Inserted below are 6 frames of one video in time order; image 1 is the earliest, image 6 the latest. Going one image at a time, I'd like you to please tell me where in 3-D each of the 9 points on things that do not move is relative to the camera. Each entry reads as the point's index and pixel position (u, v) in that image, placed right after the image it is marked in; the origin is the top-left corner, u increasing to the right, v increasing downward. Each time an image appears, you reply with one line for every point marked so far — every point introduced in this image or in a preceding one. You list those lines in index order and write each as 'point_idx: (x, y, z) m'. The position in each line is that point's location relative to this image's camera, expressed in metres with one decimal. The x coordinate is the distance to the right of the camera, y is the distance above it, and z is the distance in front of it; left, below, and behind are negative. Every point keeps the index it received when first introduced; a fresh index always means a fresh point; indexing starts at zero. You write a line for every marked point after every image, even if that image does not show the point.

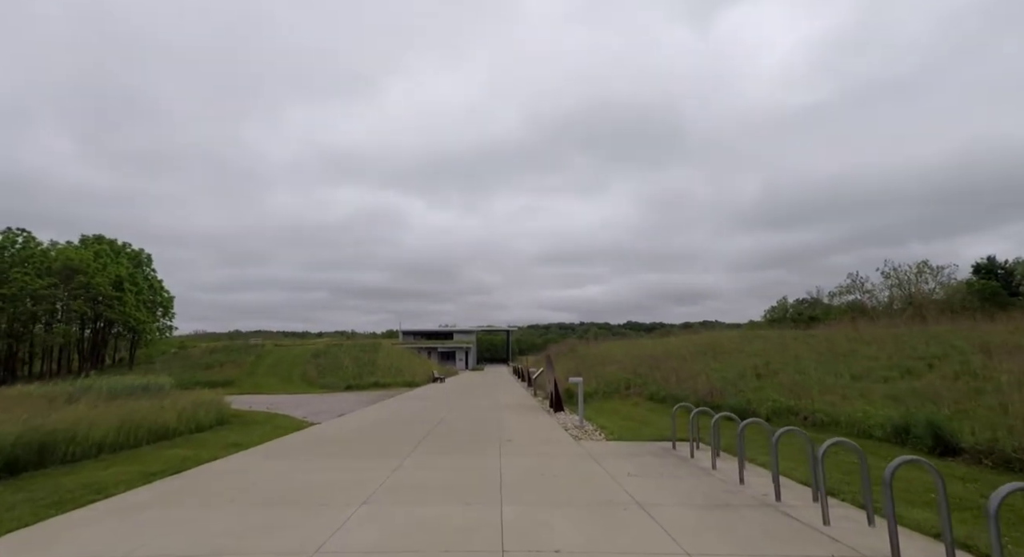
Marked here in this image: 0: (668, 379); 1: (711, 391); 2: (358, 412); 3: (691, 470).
0: (+6.3, -4.1, +19.9) m
1: (+6.4, -3.6, +15.7) m
2: (-5.9, -5.2, +19.0) m
3: (+3.1, -3.3, +8.4) m
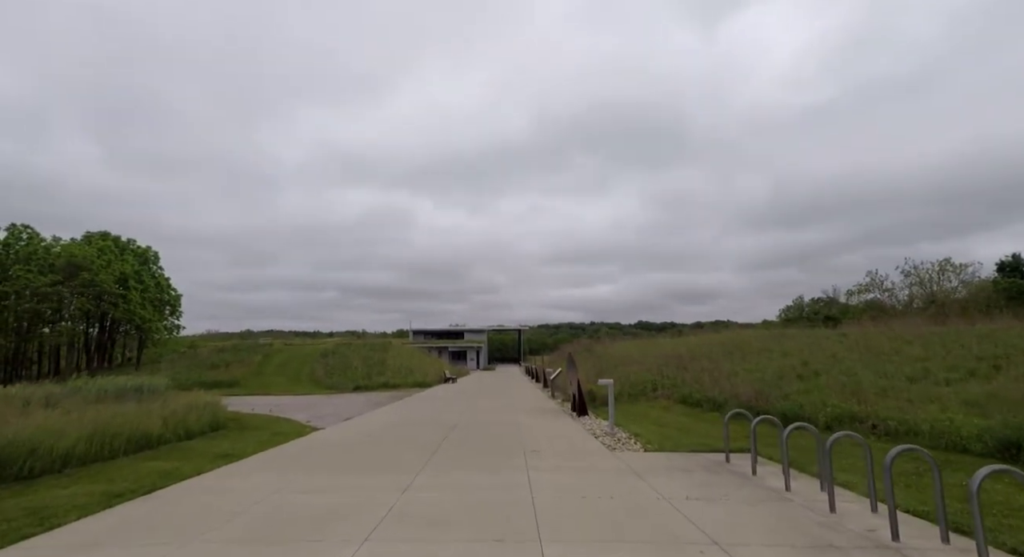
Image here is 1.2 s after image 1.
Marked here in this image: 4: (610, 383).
0: (+7.0, -3.9, +18.4) m
1: (+7.0, -3.3, +14.2) m
2: (-5.2, -4.9, +17.7) m
3: (+3.6, -3.1, +7.0) m
4: (+2.6, -2.8, +13.1) m
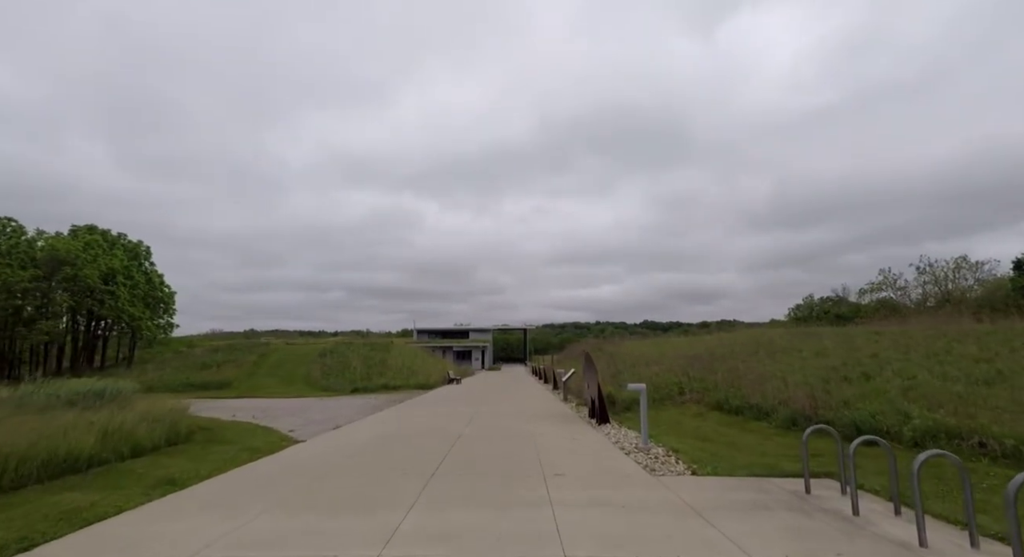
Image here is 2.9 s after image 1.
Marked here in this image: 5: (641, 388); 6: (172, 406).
0: (+7.4, -3.6, +16.3) m
1: (+7.3, -3.0, +12.1) m
2: (-4.9, -4.6, +15.7) m
3: (+3.8, -2.7, +4.9) m
4: (+2.9, -2.4, +11.0) m
5: (+2.9, -2.5, +11.3) m
6: (-8.9, -3.3, +12.8) m
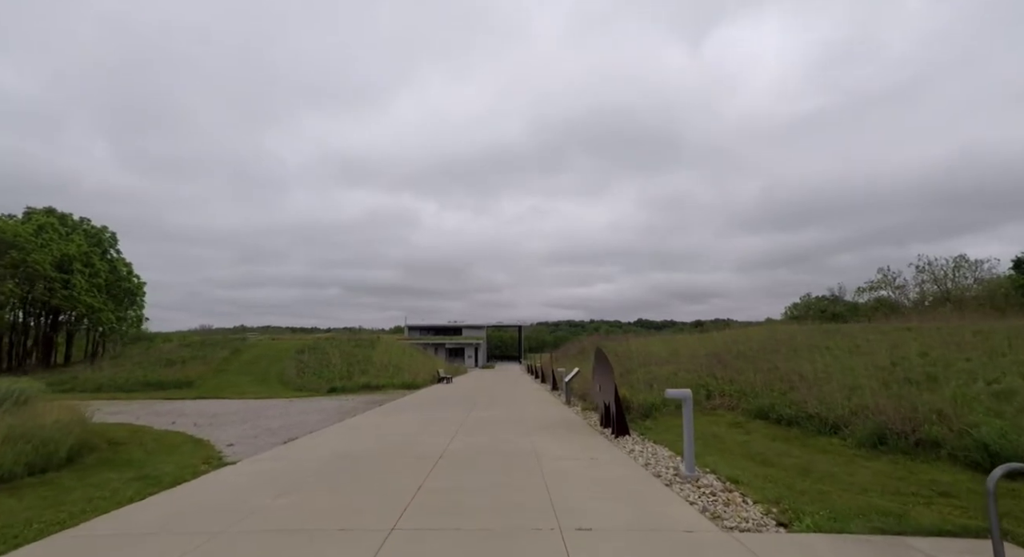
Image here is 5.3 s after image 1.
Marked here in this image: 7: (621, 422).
0: (+7.3, -3.0, +13.6) m
1: (+7.3, -2.5, +9.4) m
2: (-4.9, -4.1, +12.9) m
3: (+3.9, -2.3, +2.2) m
4: (+2.9, -1.9, +8.2) m
5: (+2.9, -2.0, +8.5) m
6: (-8.9, -2.7, +9.9) m
7: (+2.7, -3.6, +12.3) m
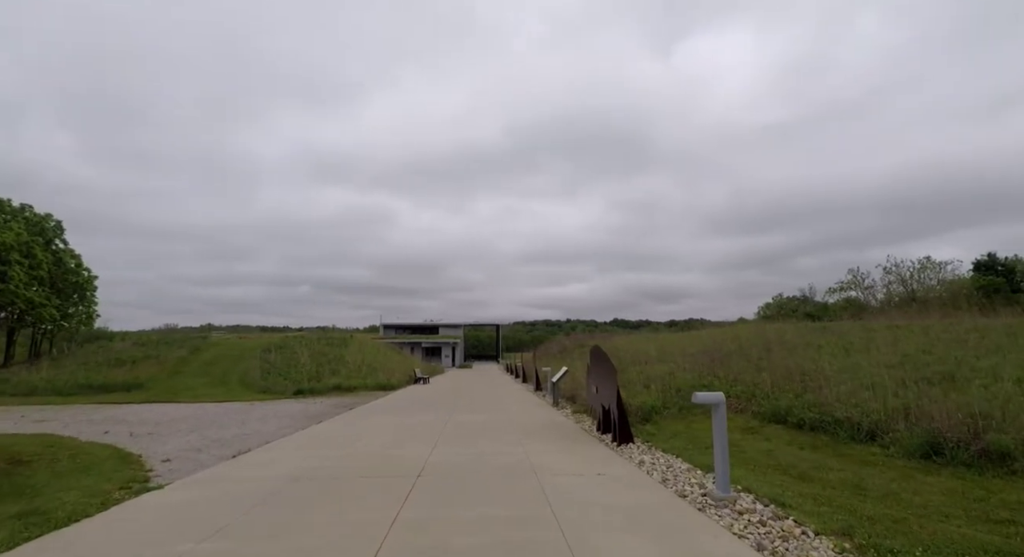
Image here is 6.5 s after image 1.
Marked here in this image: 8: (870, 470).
0: (+7.0, -2.8, +12.5) m
1: (+7.2, -2.3, +8.3) m
2: (-5.2, -3.7, +11.1) m
3: (+4.1, -2.0, +0.9) m
4: (+2.9, -1.7, +6.9) m
5: (+2.9, -1.7, +7.1) m
6: (-9.0, -2.4, +8.0) m
7: (+2.5, -3.3, +10.9) m
8: (+5.3, -2.9, +7.4) m
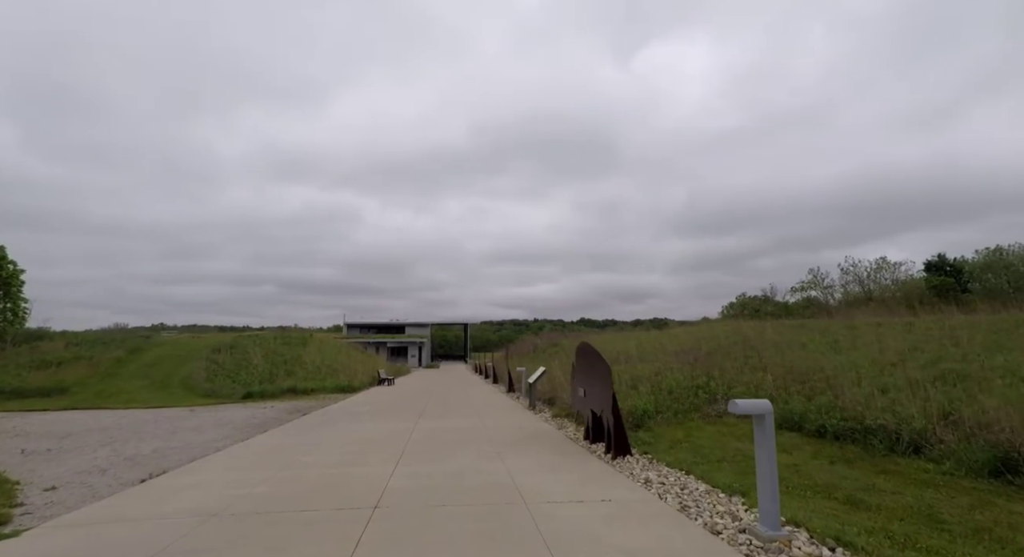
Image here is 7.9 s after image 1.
0: (+6.5, -2.6, +11.2) m
1: (+6.9, -2.0, +7.1) m
2: (-5.6, -3.4, +9.1) m
3: (+4.3, -1.8, -0.5) m
4: (+2.7, -1.4, +5.4) m
5: (+2.7, -1.5, +5.6) m
6: (-9.2, -2.1, +5.8) m
7: (+2.1, -3.0, +9.4) m
8: (+5.2, -2.6, +6.0) m
